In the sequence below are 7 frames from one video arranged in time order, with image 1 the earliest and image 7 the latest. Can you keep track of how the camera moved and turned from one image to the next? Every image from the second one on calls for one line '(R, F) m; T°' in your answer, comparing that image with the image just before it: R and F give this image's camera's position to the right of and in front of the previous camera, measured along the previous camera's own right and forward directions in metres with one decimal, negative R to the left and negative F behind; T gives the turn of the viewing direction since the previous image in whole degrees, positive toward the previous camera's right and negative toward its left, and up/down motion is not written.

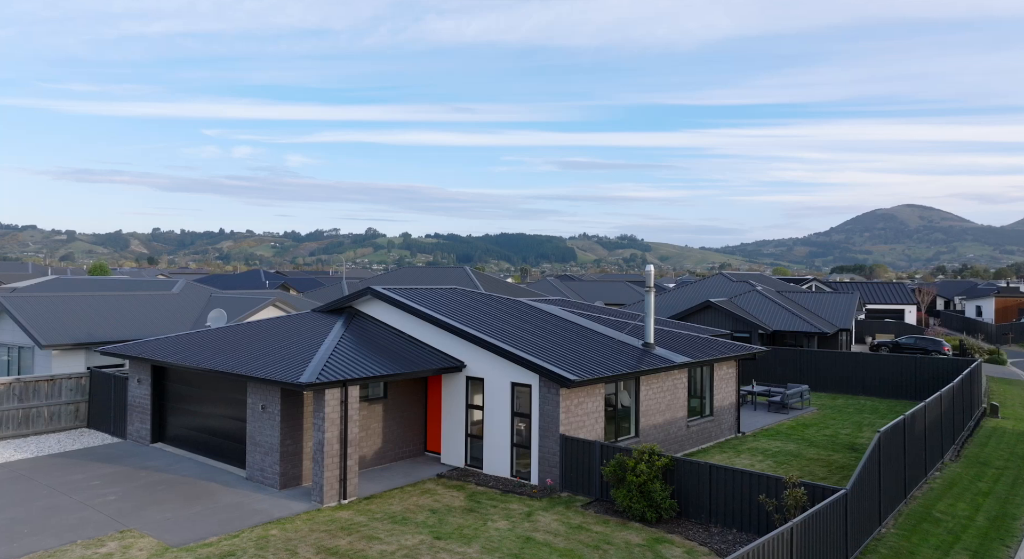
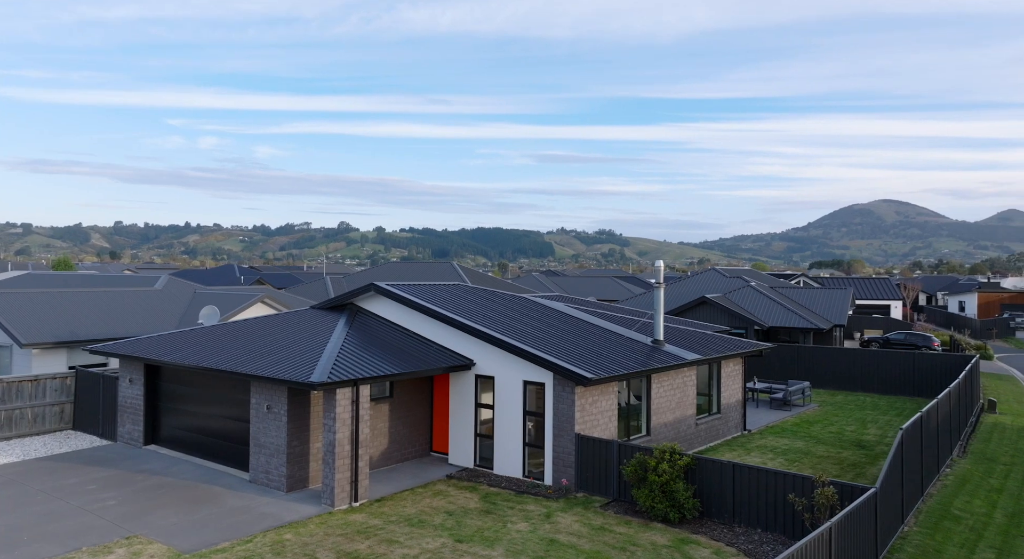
(-0.7, +0.1) m; +2°
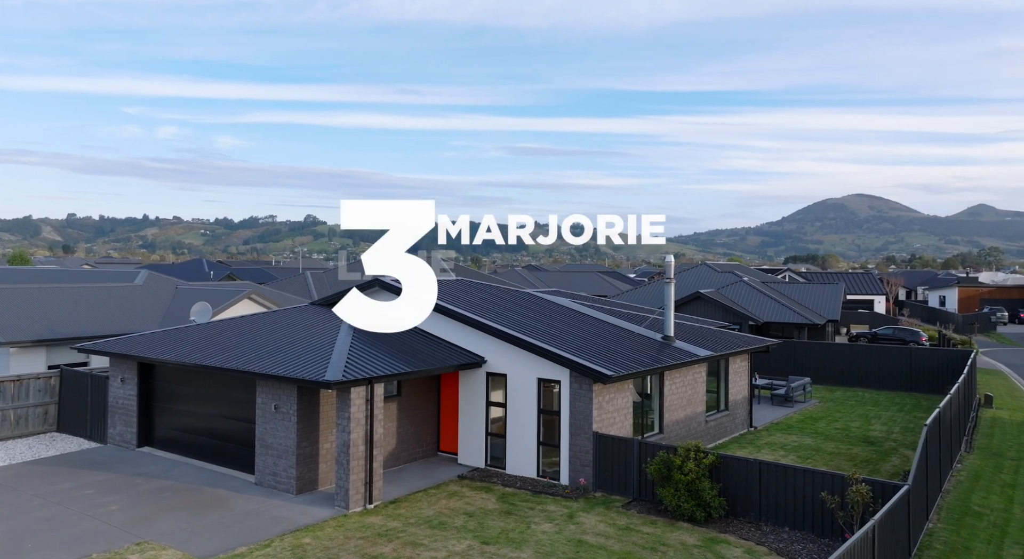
(-0.8, +0.1) m; +2°
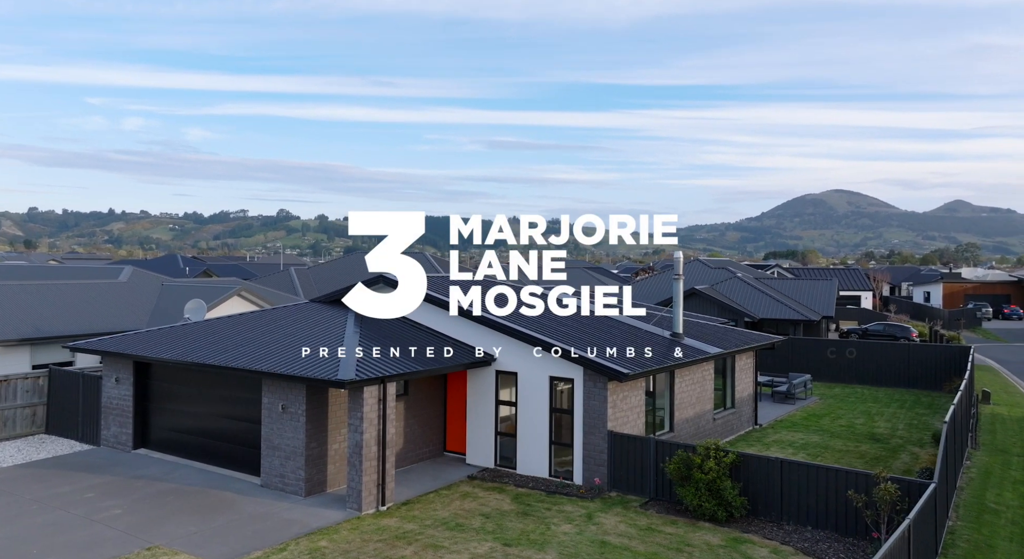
(-0.7, +0.1) m; +2°
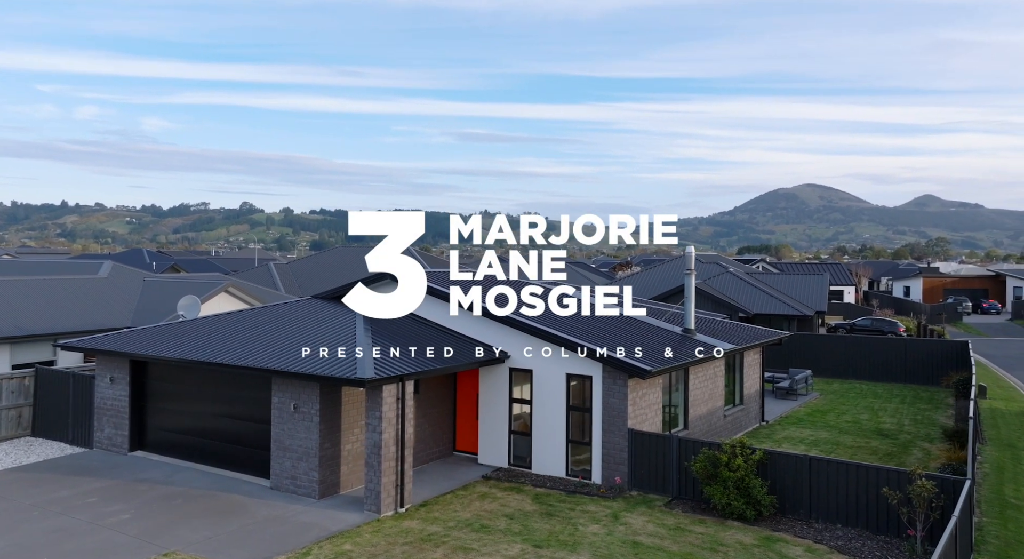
(-0.9, +0.1) m; +2°
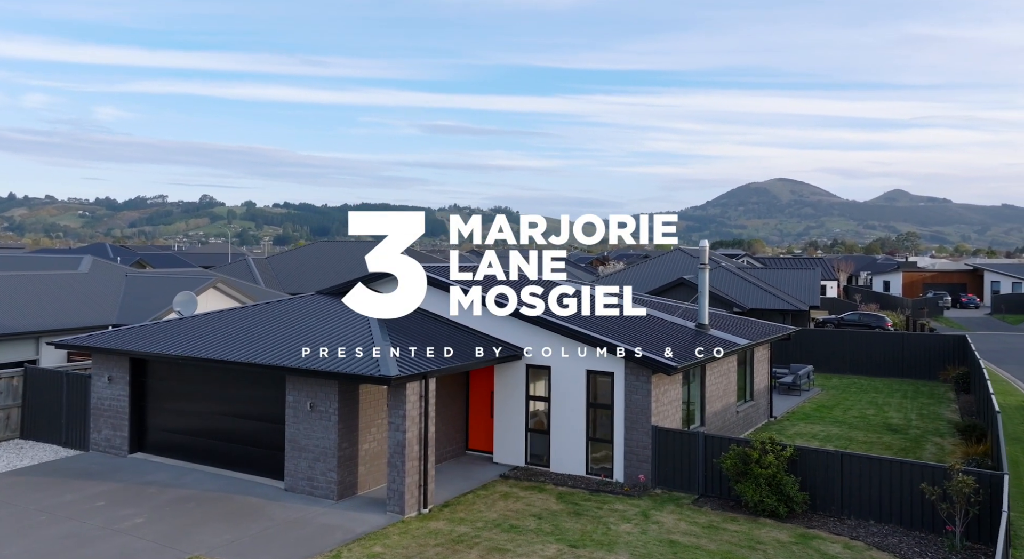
(-1.0, +0.1) m; +2°
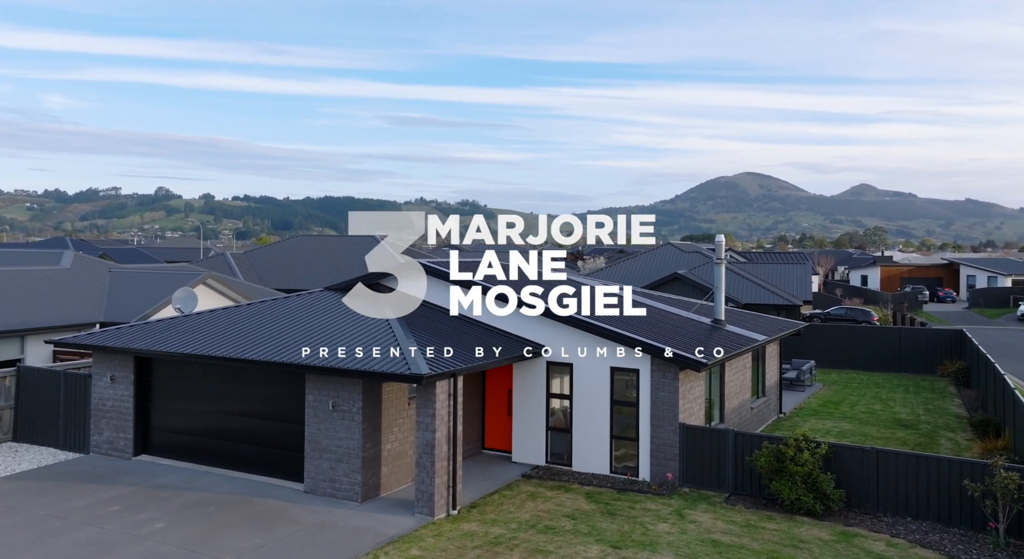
(-1.1, +0.1) m; +3°
